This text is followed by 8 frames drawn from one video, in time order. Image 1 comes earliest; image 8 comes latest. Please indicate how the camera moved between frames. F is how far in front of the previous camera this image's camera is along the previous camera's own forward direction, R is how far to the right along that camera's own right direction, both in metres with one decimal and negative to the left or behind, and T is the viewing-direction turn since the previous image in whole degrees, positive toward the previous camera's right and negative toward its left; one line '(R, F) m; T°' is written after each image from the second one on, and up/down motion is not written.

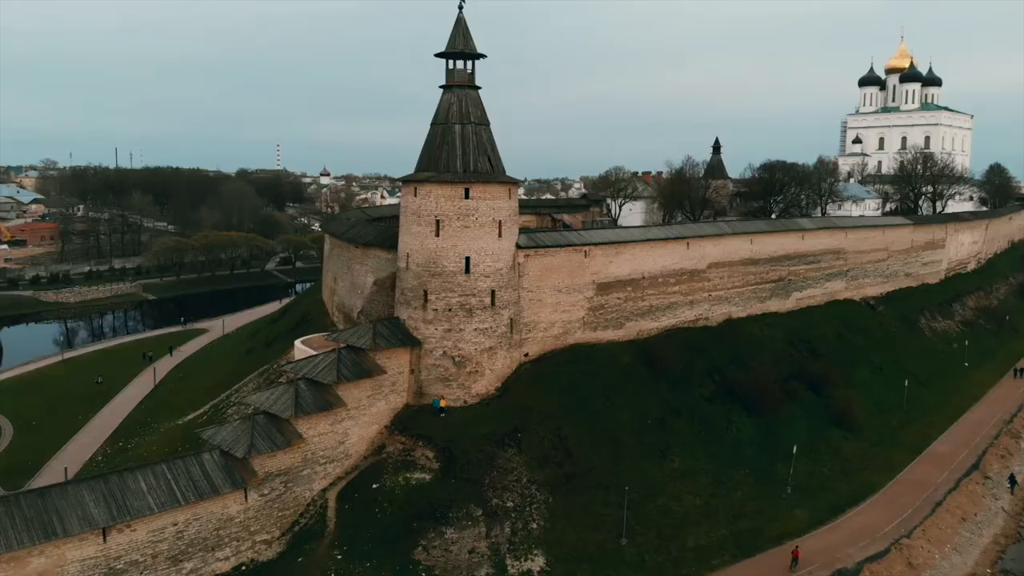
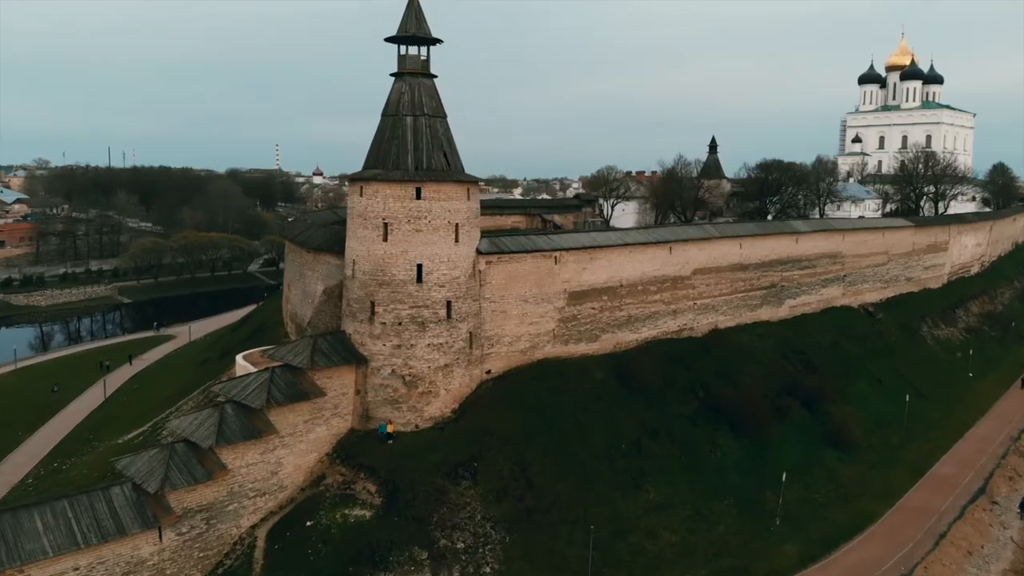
(+1.4, +1.6) m; 0°
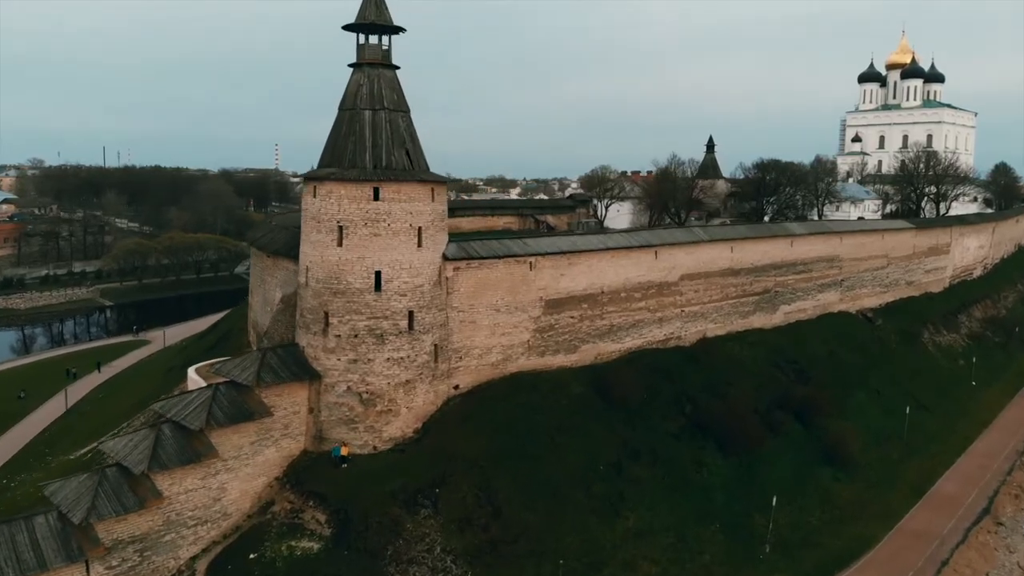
(+1.0, +1.1) m; 0°
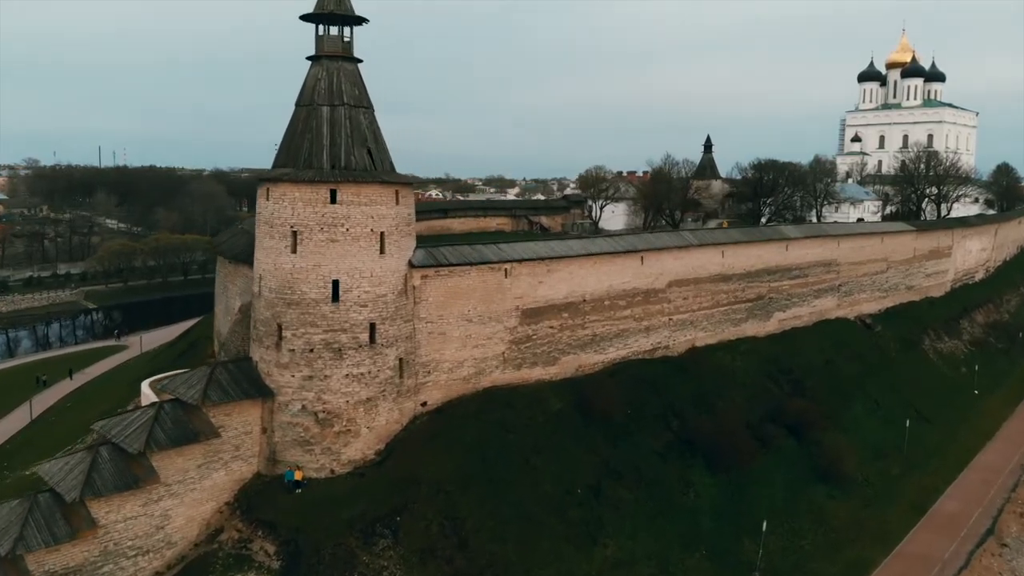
(+0.8, +1.0) m; 0°
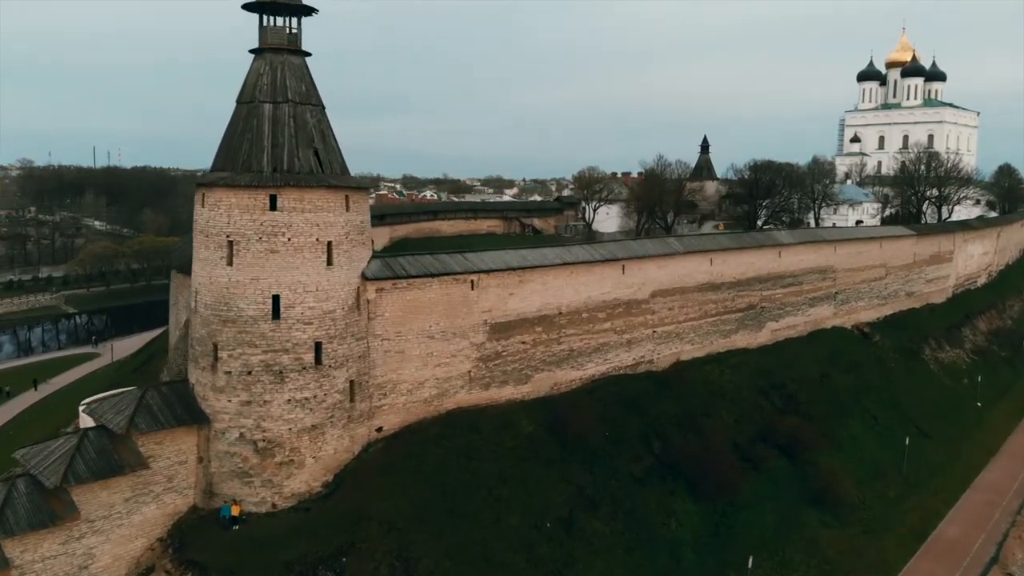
(+1.0, +1.1) m; 0°
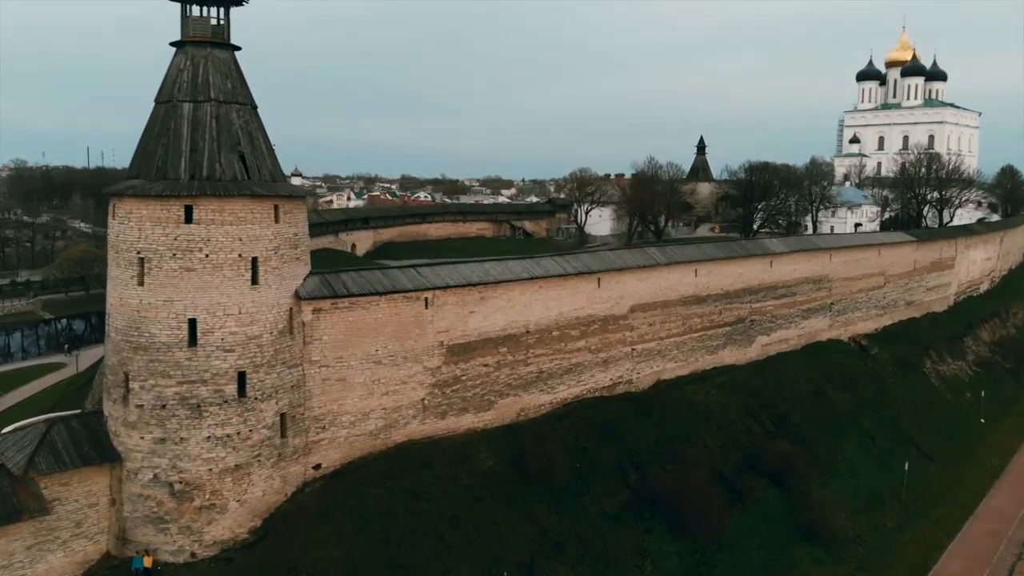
(+1.1, +1.3) m; 0°
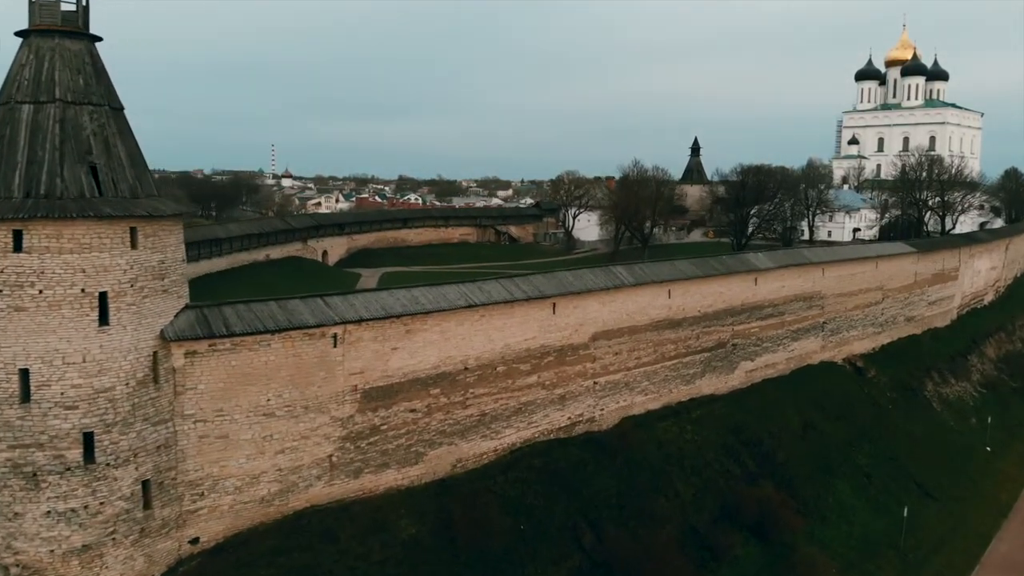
(+1.7, +1.9) m; 0°
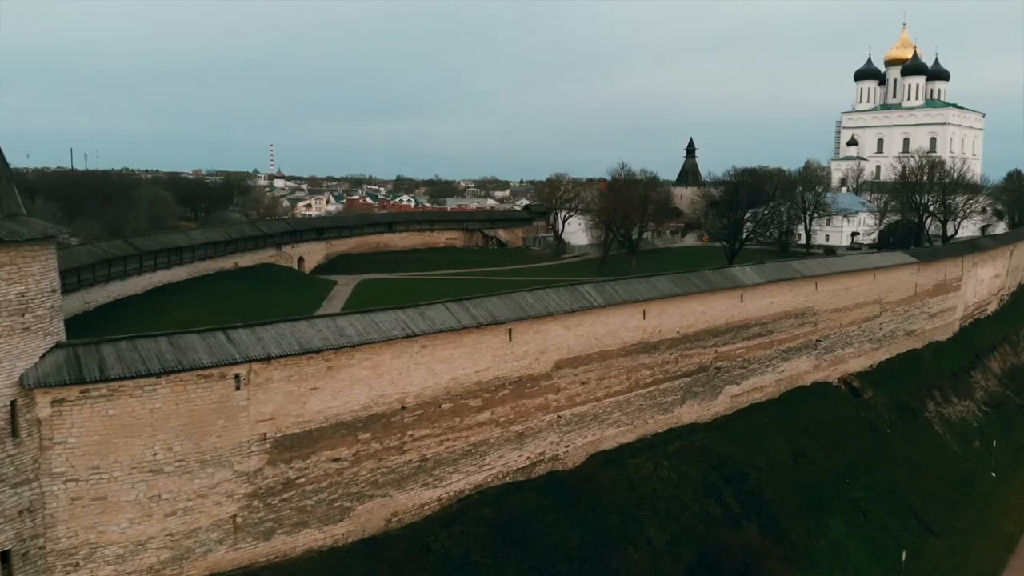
(+1.2, +1.4) m; 0°
